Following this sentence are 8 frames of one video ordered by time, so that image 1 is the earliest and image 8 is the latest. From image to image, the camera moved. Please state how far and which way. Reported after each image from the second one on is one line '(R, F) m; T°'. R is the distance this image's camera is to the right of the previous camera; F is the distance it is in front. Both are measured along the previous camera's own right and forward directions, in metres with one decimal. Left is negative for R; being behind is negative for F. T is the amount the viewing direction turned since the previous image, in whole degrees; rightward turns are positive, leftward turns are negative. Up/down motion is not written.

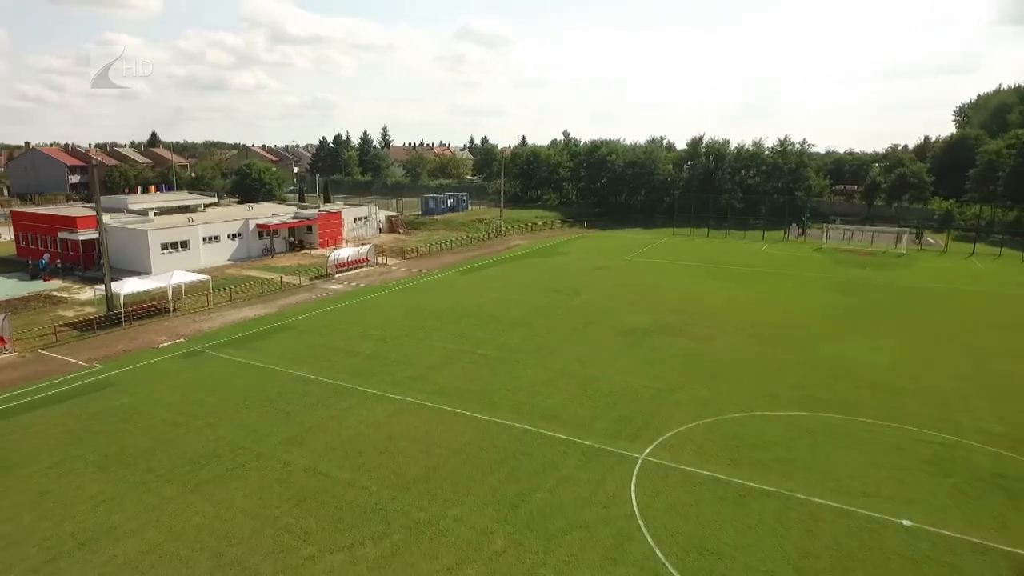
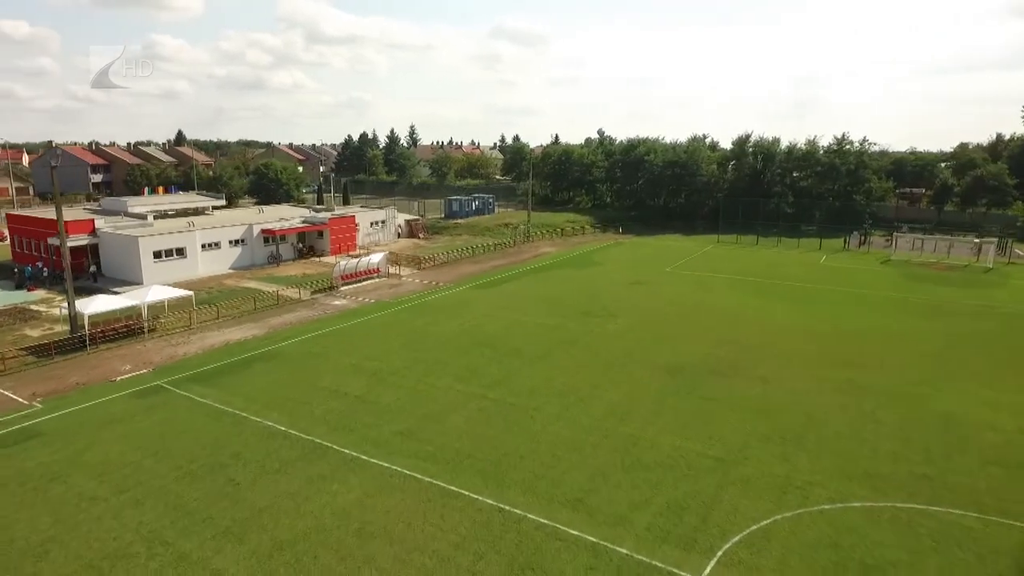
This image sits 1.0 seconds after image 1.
(+0.4, +4.3) m; -3°
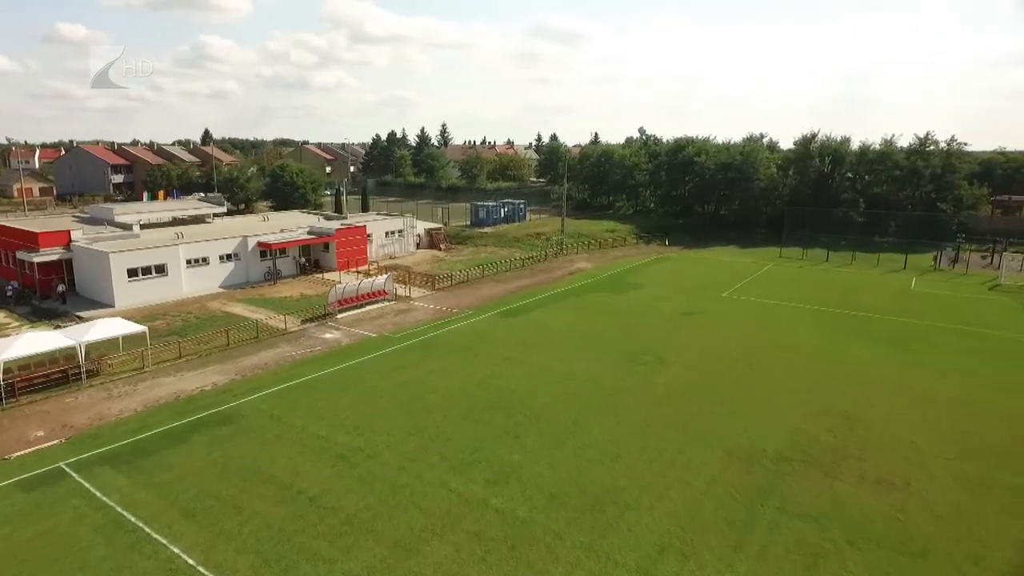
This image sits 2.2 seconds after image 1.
(+0.5, +5.7) m; -4°
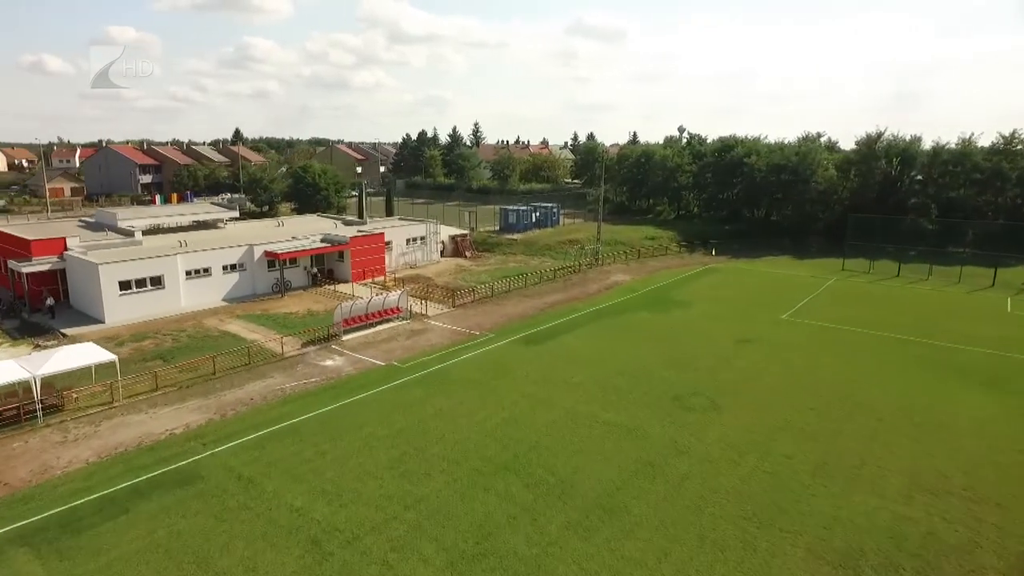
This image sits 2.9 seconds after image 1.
(+0.3, +3.6) m; -3°
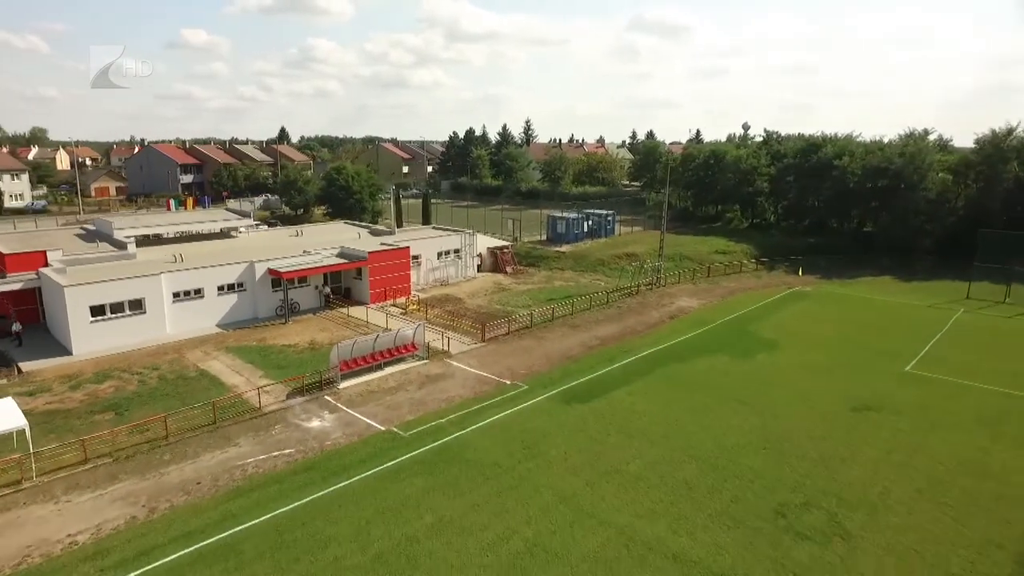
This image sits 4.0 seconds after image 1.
(+0.4, +5.7) m; -5°
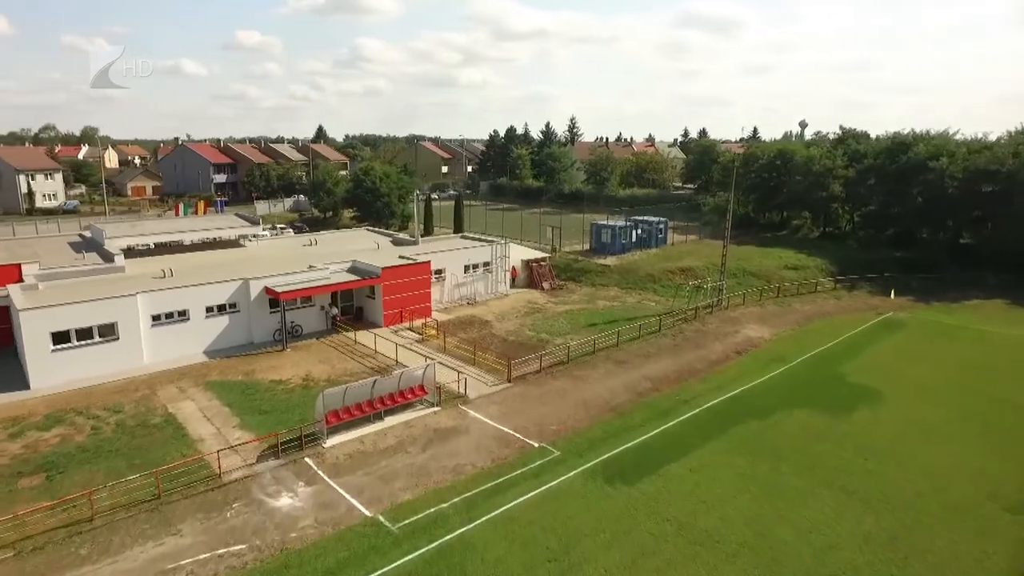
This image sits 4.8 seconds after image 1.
(+0.4, +4.5) m; -4°
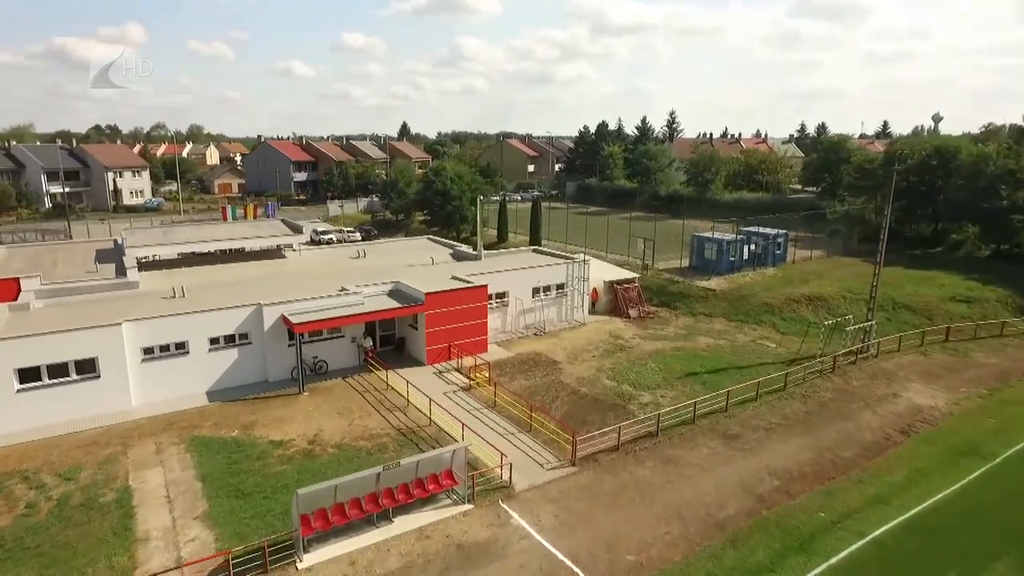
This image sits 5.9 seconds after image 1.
(+0.5, +5.8) m; -9°
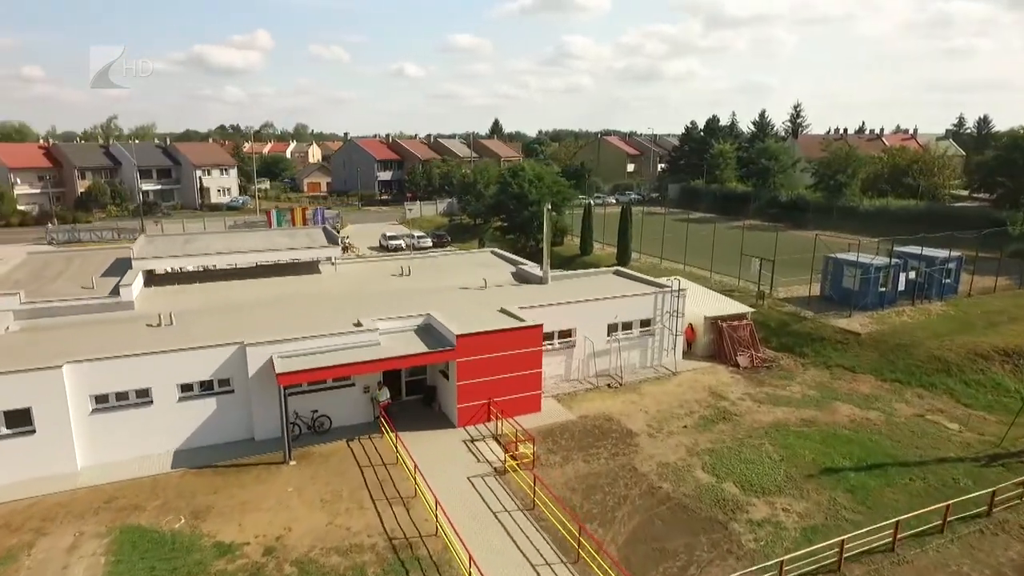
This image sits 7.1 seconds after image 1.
(+1.0, +5.7) m; -10°
